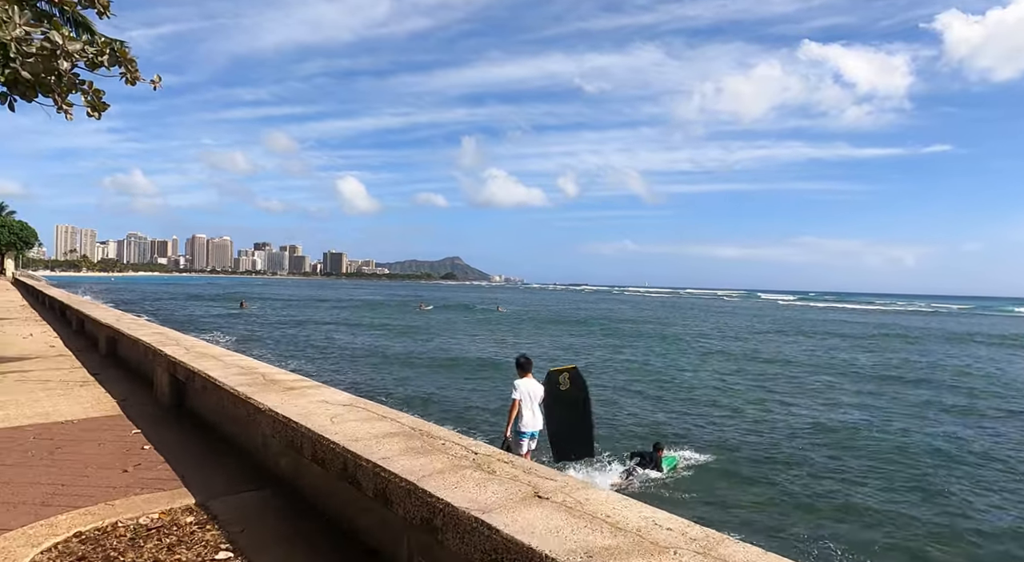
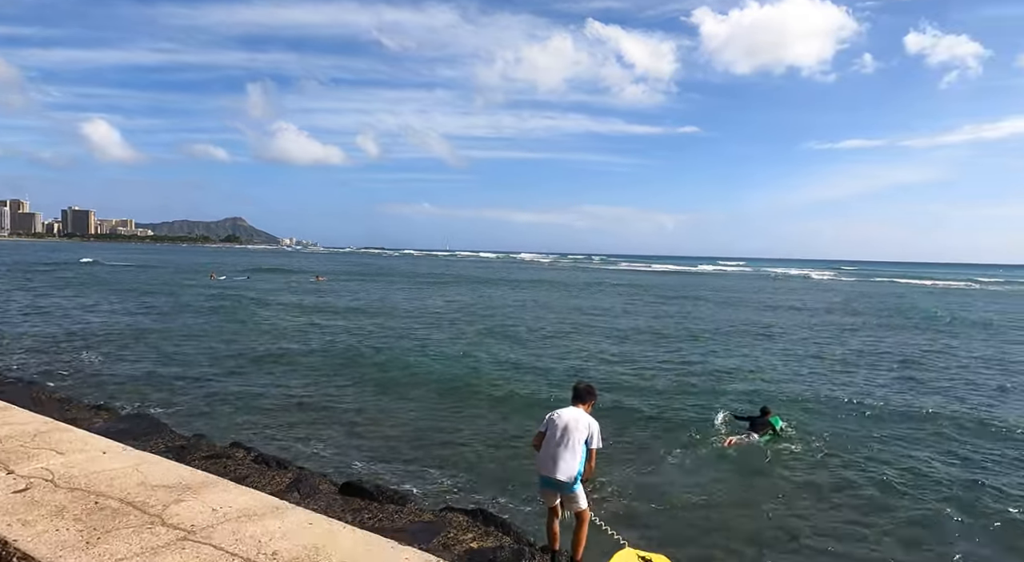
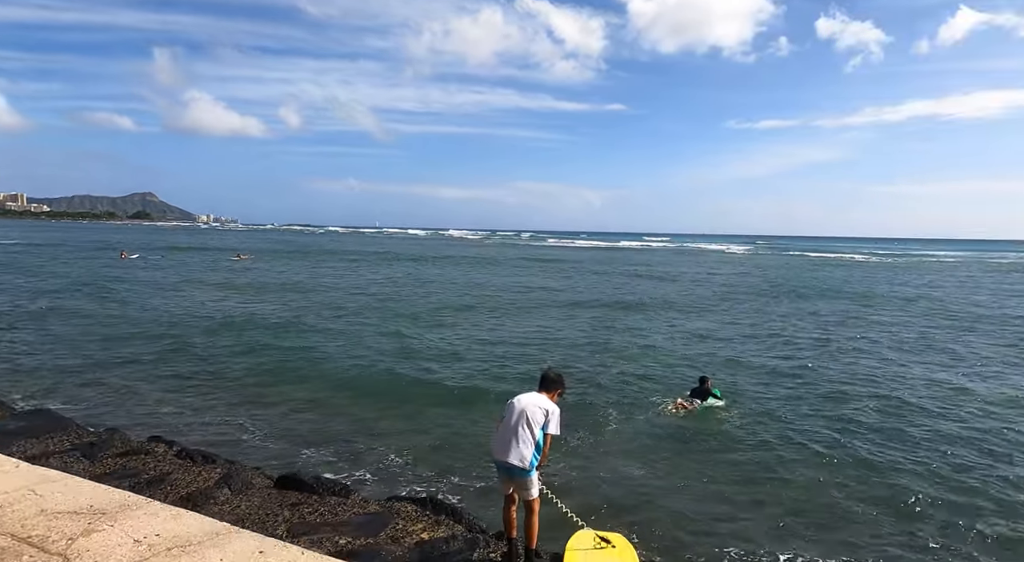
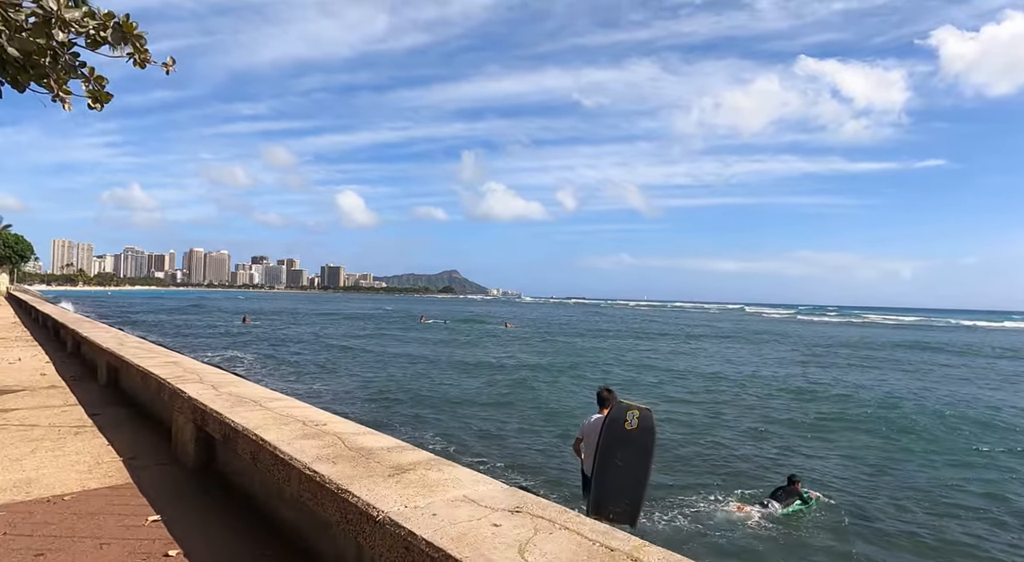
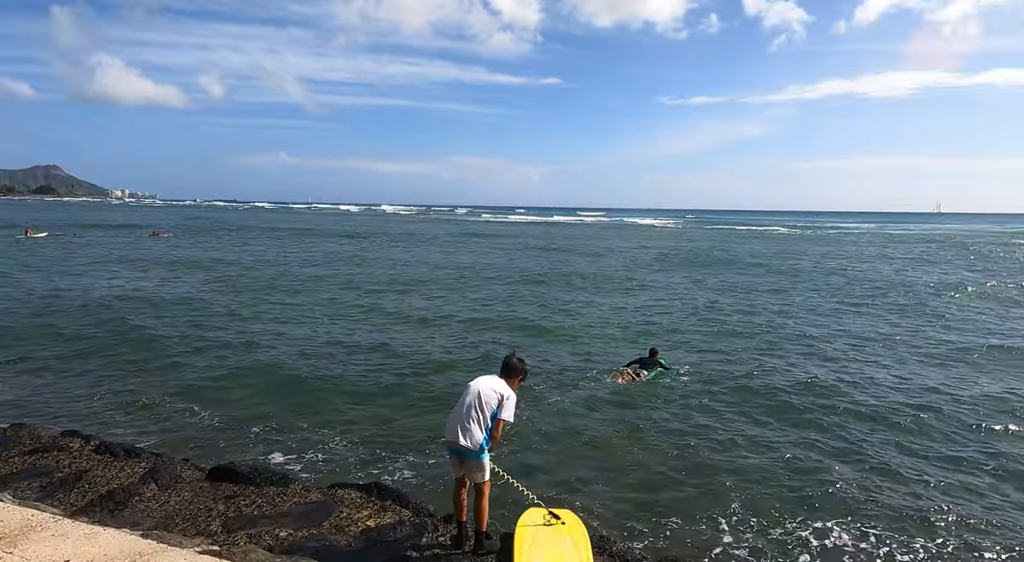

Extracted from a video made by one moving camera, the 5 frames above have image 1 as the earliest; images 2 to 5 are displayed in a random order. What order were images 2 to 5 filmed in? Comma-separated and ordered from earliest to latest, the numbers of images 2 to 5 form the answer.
4, 2, 3, 5
